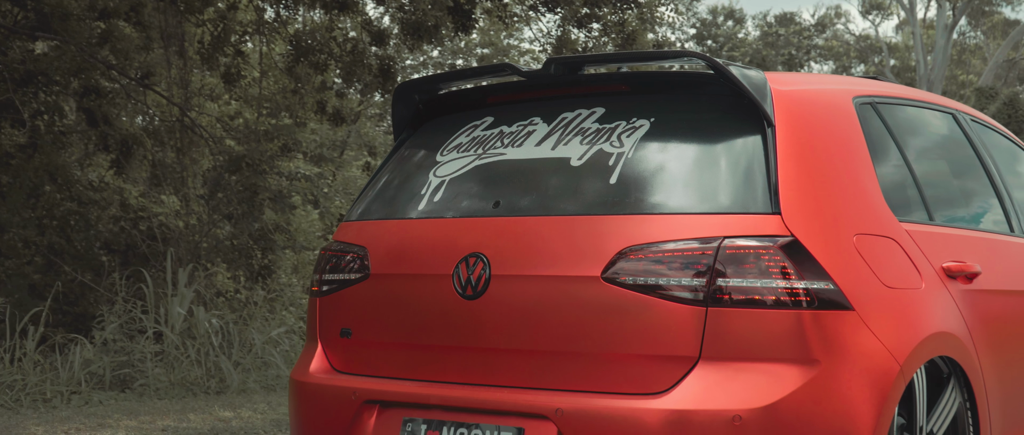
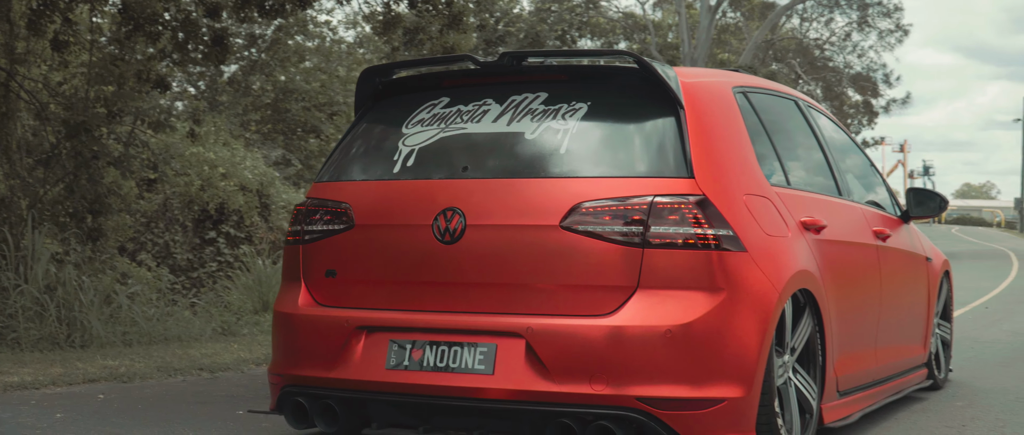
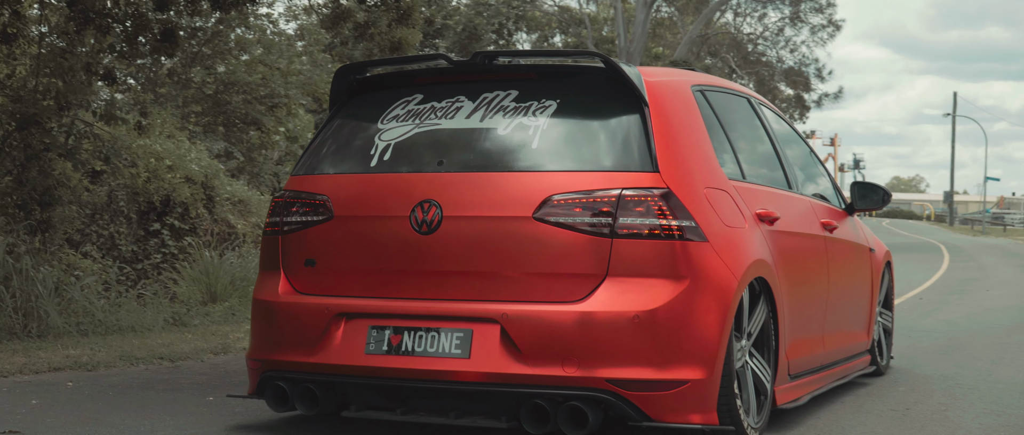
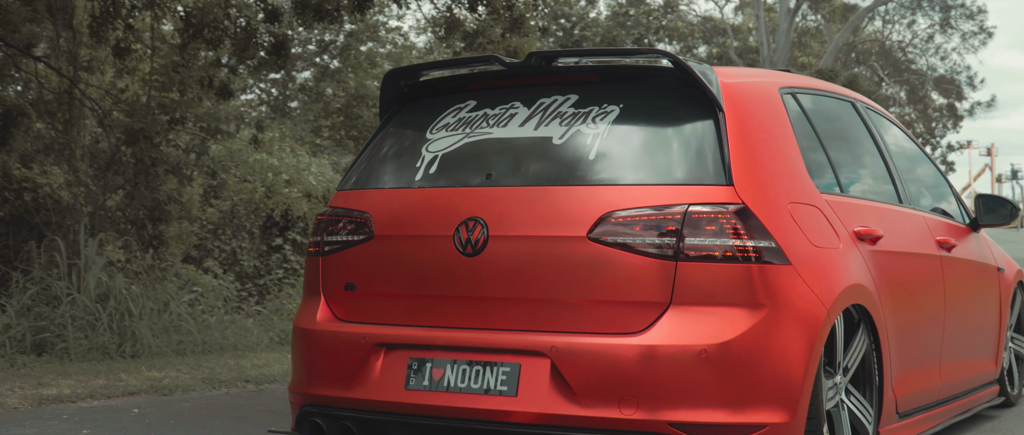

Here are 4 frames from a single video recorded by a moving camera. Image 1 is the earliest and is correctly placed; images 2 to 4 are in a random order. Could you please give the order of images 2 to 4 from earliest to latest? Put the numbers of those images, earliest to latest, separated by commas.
4, 2, 3
